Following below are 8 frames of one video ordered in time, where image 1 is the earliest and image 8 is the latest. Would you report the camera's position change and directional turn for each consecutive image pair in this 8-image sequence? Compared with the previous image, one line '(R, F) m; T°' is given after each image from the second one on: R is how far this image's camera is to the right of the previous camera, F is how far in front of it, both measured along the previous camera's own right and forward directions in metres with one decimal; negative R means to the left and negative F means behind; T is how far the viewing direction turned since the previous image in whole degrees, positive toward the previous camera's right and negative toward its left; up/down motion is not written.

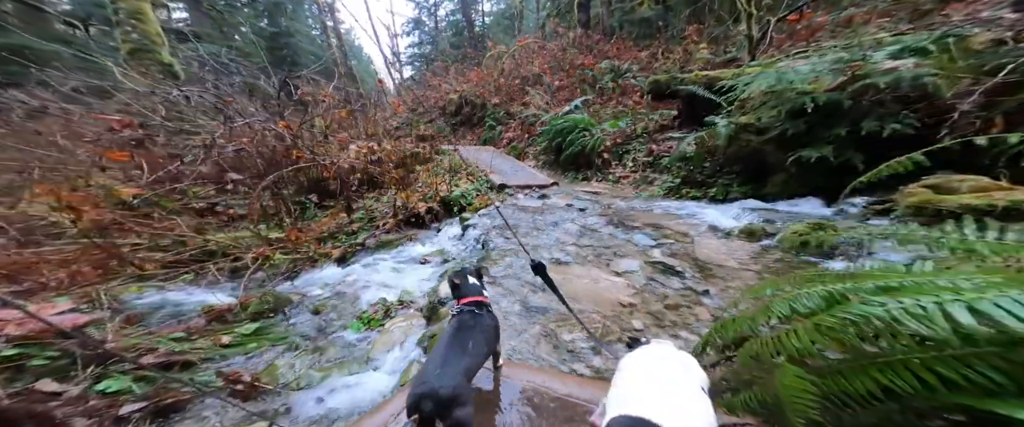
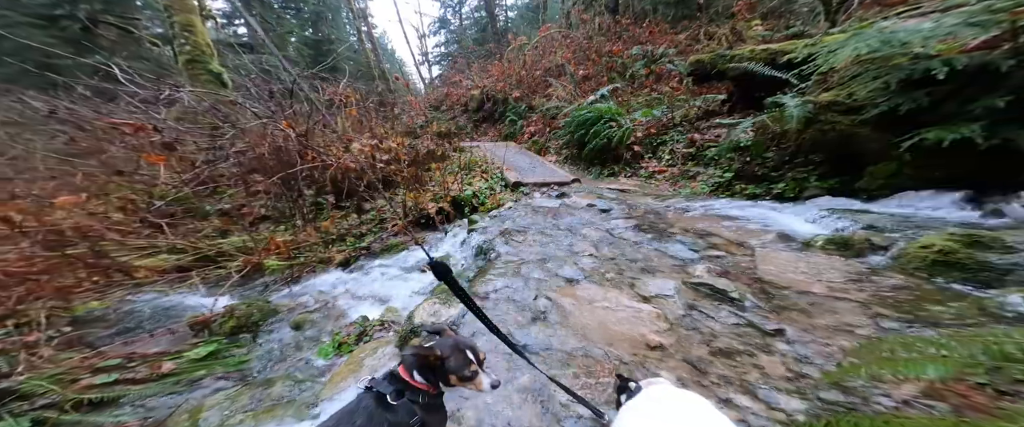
(+0.2, +0.6) m; -6°
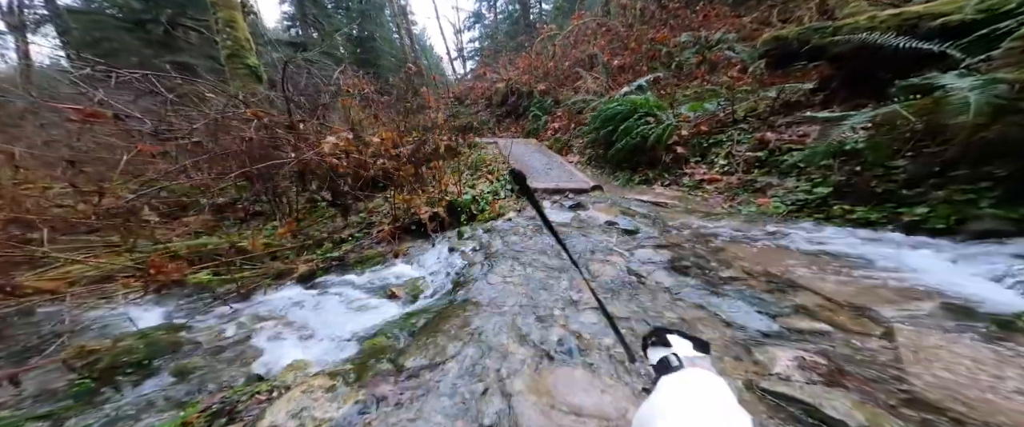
(+0.4, +0.9) m; -6°
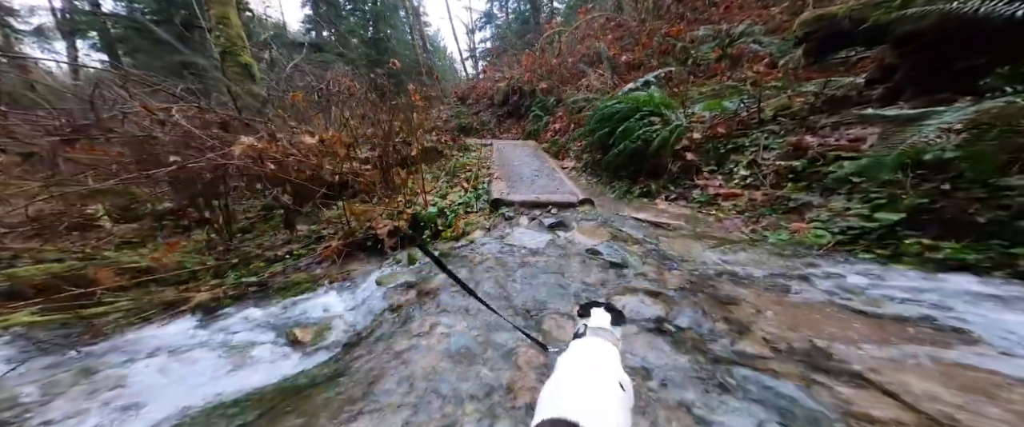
(+0.5, +0.8) m; -3°
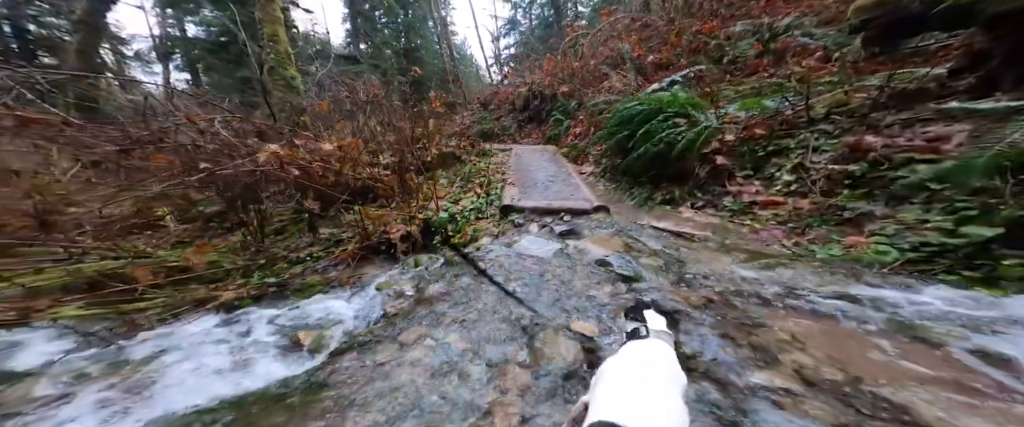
(+0.2, +0.1) m; -6°
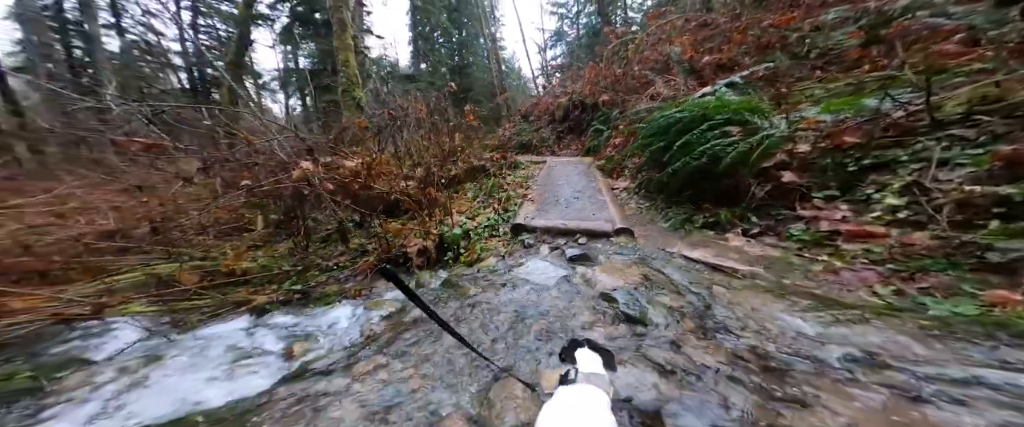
(+0.4, +0.3) m; -11°
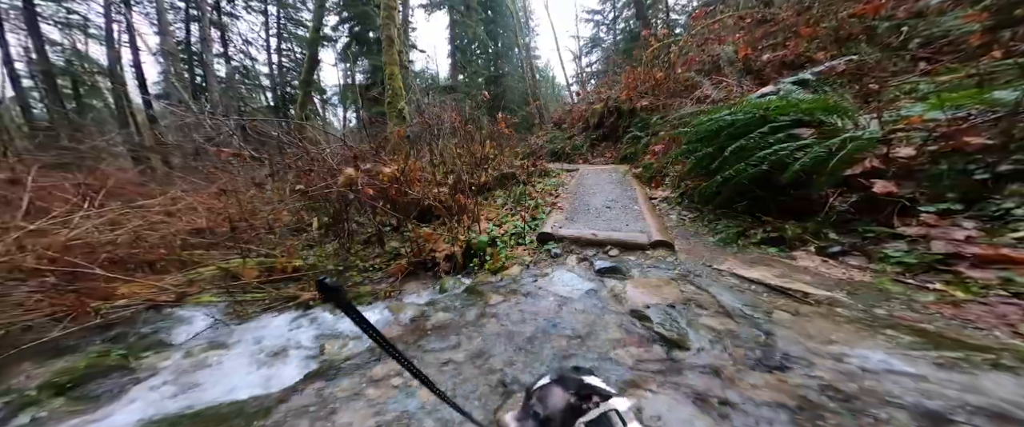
(+0.1, +0.1) m; -7°
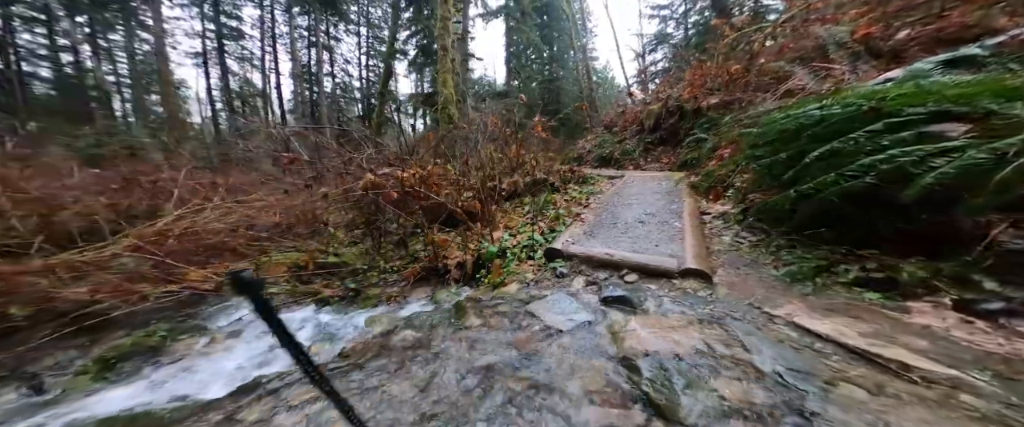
(+0.5, +0.3) m; -13°
